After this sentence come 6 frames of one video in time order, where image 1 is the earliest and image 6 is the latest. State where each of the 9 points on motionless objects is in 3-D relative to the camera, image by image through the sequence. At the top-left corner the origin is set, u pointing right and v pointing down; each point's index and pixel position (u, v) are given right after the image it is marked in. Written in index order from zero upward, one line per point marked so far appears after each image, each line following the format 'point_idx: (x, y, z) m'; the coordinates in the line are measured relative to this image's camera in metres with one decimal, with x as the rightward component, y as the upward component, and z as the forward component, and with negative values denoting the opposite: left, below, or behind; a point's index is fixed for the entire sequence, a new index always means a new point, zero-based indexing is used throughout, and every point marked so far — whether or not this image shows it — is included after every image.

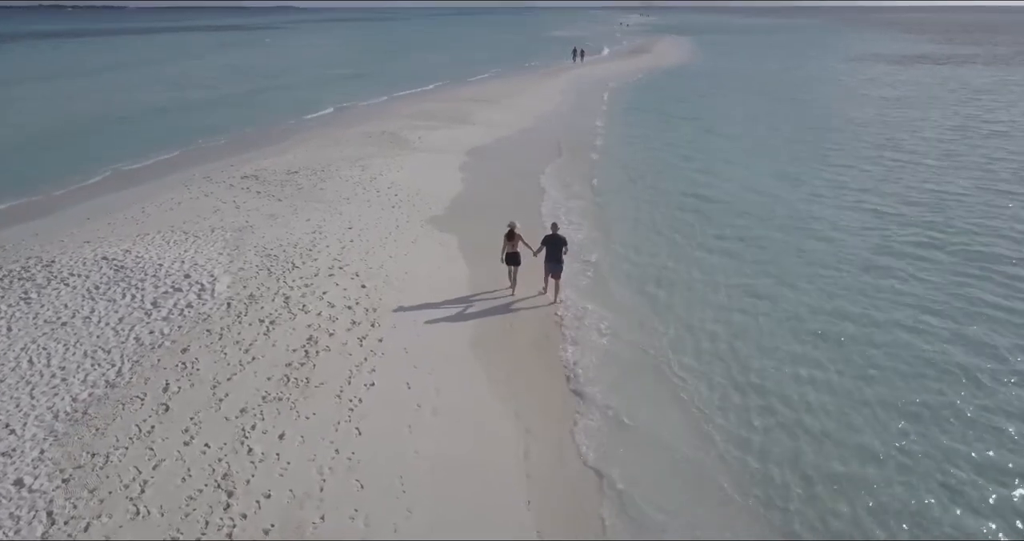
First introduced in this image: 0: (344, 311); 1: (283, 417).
0: (-3.1, -0.7, +10.7) m
1: (-3.2, -2.1, +8.3) m
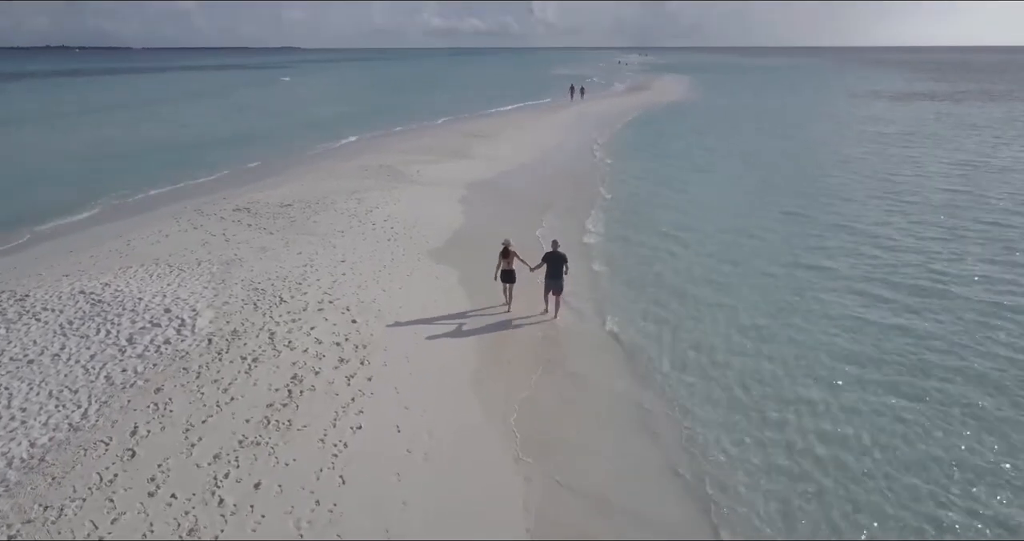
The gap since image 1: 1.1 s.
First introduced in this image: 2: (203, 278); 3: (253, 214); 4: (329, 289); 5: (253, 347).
0: (-3.1, -1.3, +10.1) m
1: (-3.3, -2.5, +7.6) m
2: (-6.4, -0.2, +12.1) m
3: (-7.5, +1.6, +16.9) m
4: (-3.8, -0.4, +12.1) m
5: (-4.3, -1.3, +9.8) m
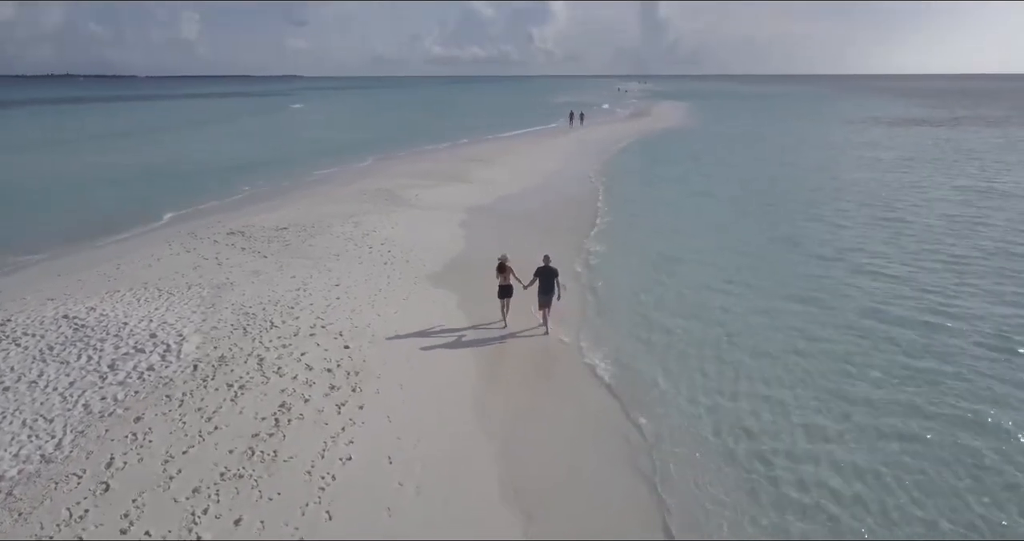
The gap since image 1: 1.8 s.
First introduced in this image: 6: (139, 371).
0: (-3.1, -1.7, +9.7) m
1: (-3.3, -2.8, +7.2) m
2: (-6.4, -0.6, +11.8) m
3: (-7.5, +0.9, +16.6) m
4: (-3.8, -0.9, +11.8) m
5: (-4.4, -1.7, +9.4) m
6: (-5.9, -1.6, +9.3) m
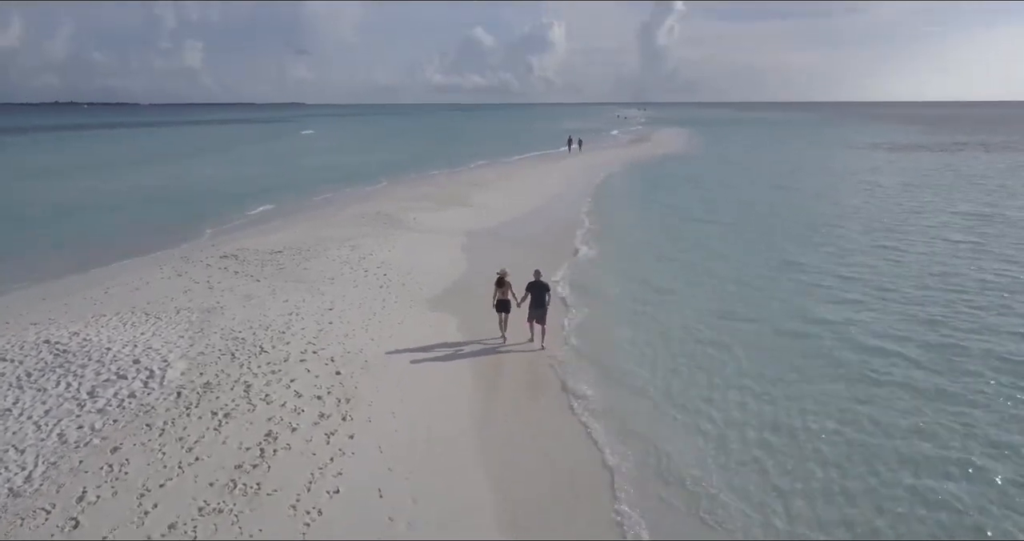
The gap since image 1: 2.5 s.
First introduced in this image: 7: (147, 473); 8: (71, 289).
0: (-3.2, -2.1, +9.3) m
1: (-3.4, -3.0, +6.7) m
2: (-6.4, -1.1, +11.4) m
3: (-7.6, +0.3, +16.3) m
4: (-3.9, -1.3, +11.4) m
5: (-4.4, -2.0, +9.0) m
6: (-5.9, -1.9, +8.9) m
7: (-4.7, -2.6, +7.6) m
8: (-10.8, -0.5, +14.4) m
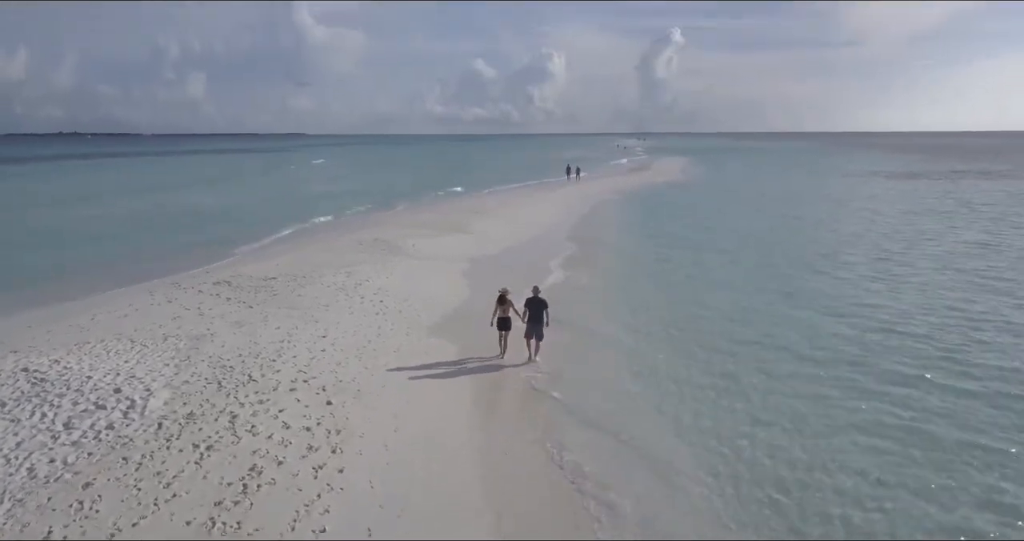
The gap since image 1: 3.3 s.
0: (-3.2, -2.4, +8.8) m
1: (-3.4, -3.3, +6.2) m
2: (-6.5, -1.6, +11.0) m
3: (-7.6, -0.5, +16.0) m
4: (-3.9, -1.8, +11.0) m
5: (-4.4, -2.4, +8.6) m
6: (-6.0, -2.3, +8.4) m
7: (-4.7, -2.9, +7.1) m
8: (-10.8, -1.1, +14.0) m
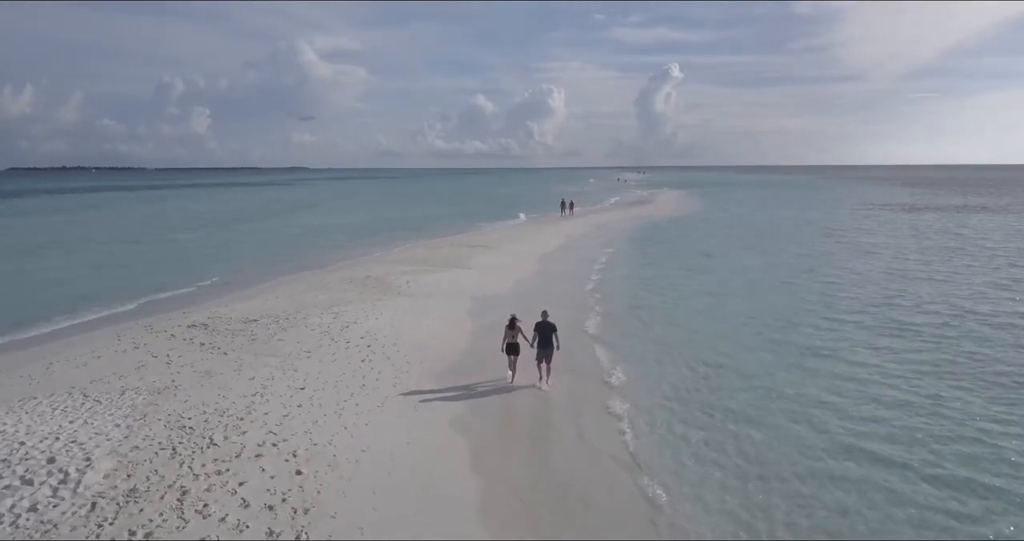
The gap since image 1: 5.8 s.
0: (-3.2, -3.1, +7.5) m
1: (-3.4, -3.8, +4.8) m
2: (-6.5, -2.4, +9.7) m
3: (-7.6, -1.5, +14.7) m
4: (-3.9, -2.6, +9.7) m
5: (-4.4, -3.0, +7.2) m
6: (-6.0, -2.9, +7.1) m
7: (-4.7, -3.4, +5.7) m
8: (-10.9, -2.0, +12.8) m
